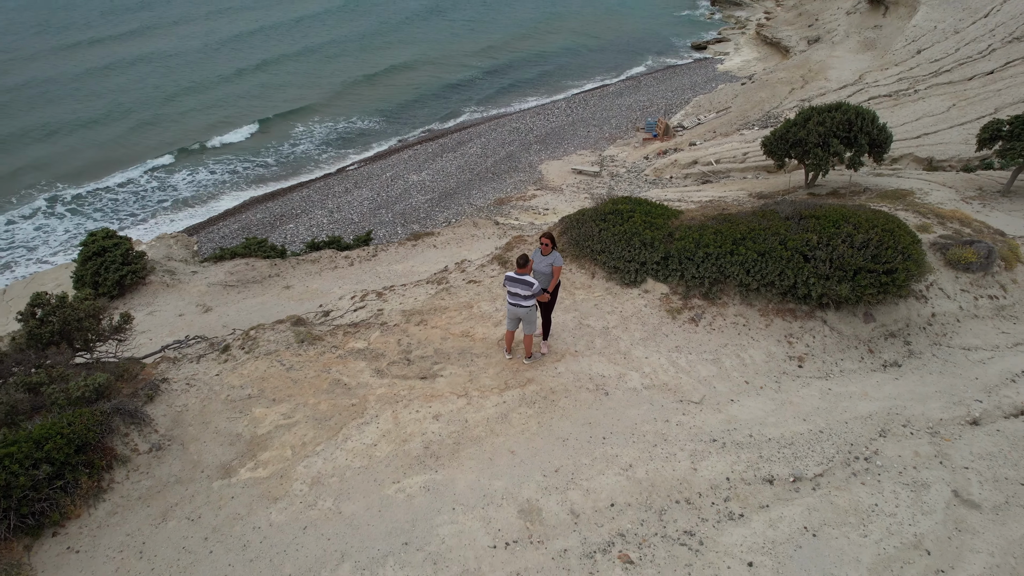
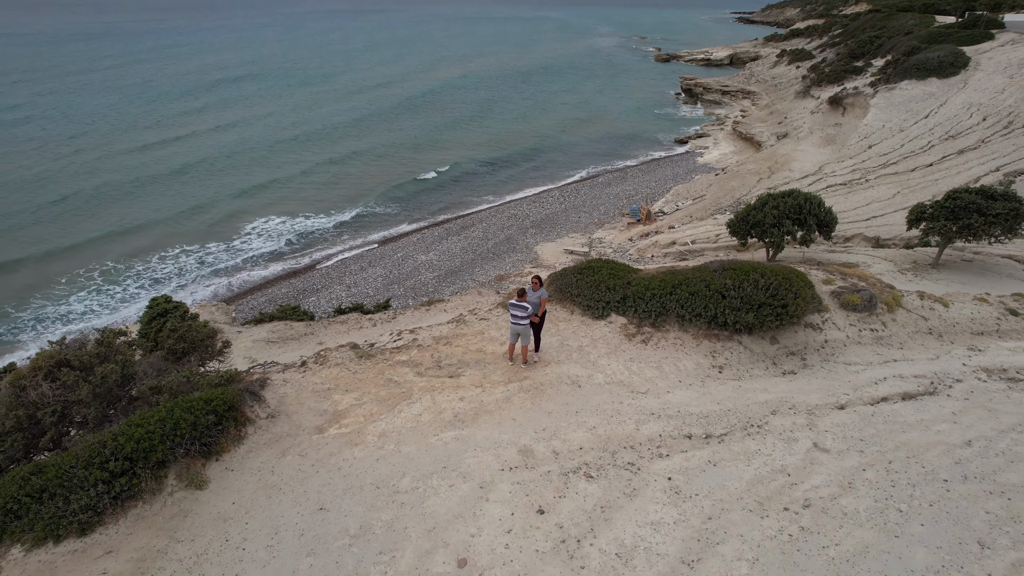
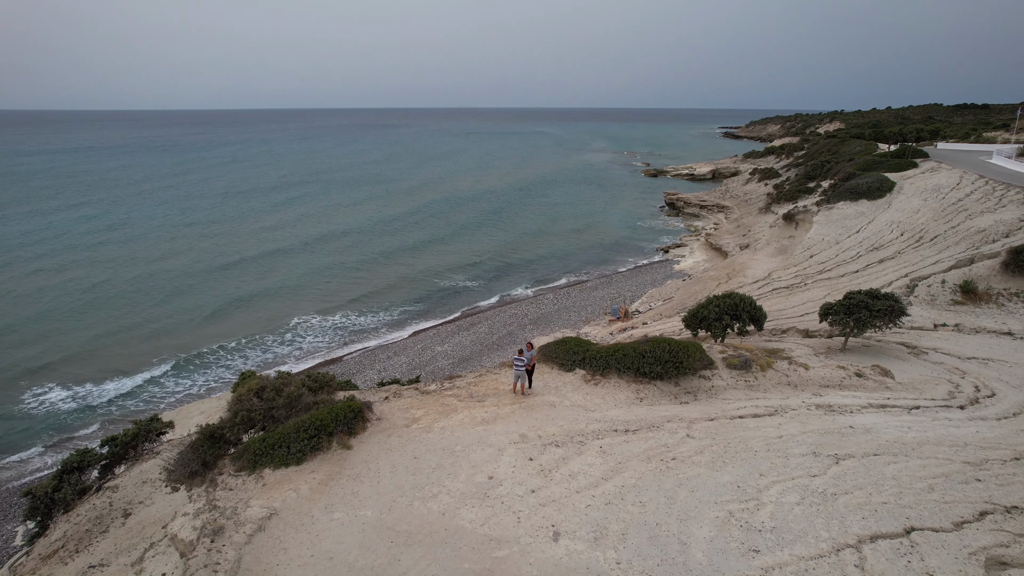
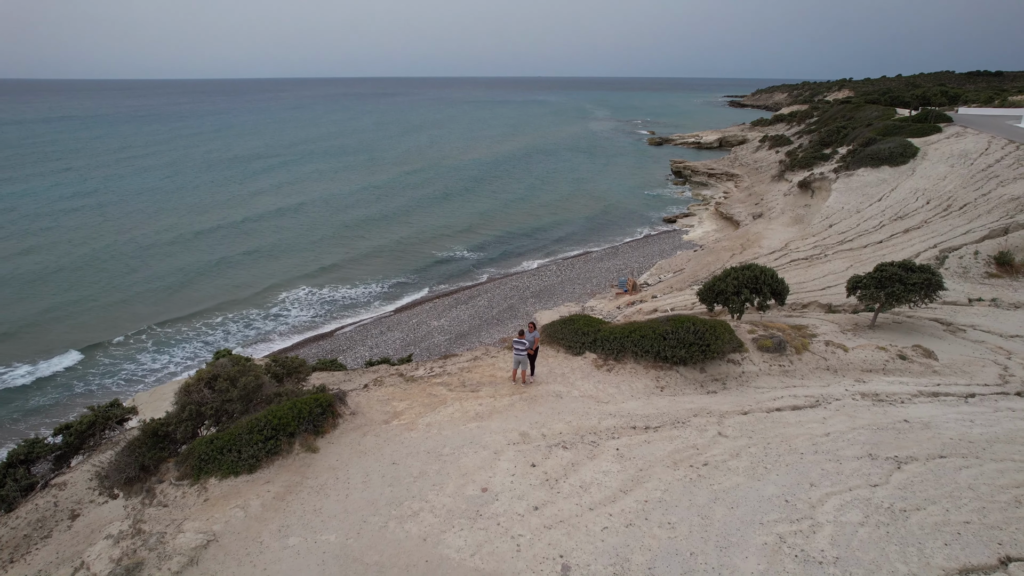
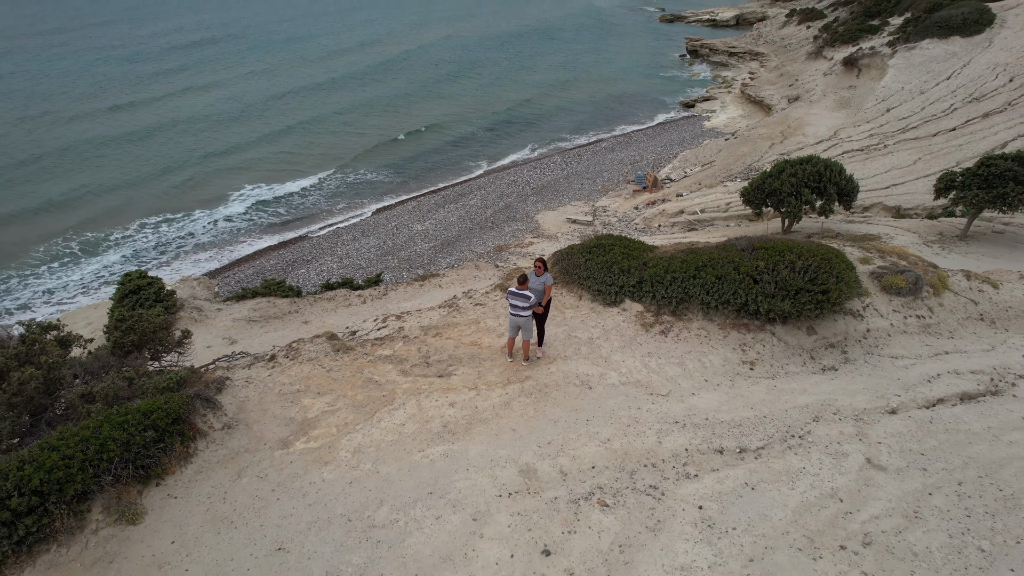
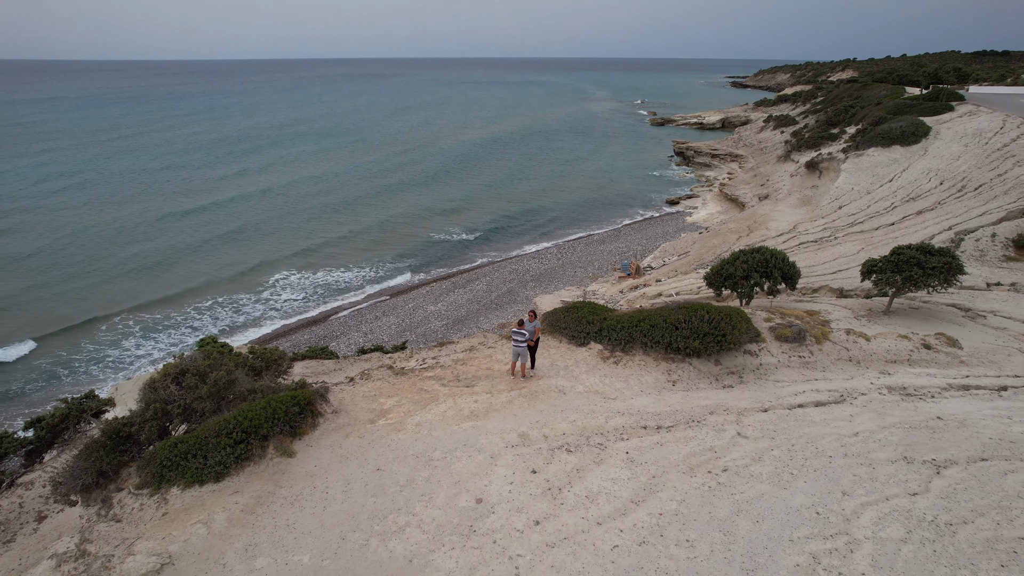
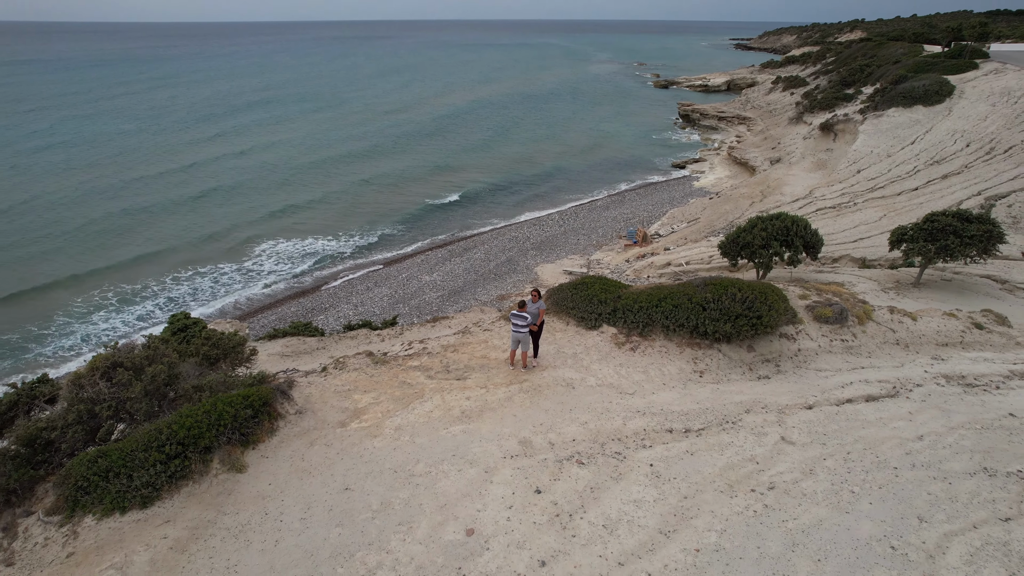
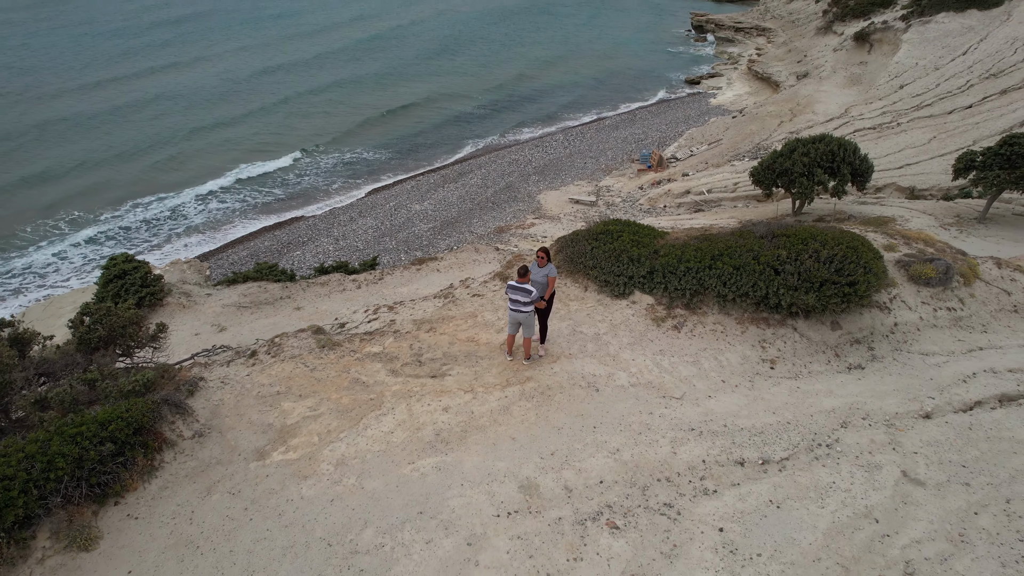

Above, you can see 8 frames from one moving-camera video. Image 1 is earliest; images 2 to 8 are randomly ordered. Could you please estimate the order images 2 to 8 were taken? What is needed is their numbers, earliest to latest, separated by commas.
8, 5, 2, 7, 6, 4, 3
